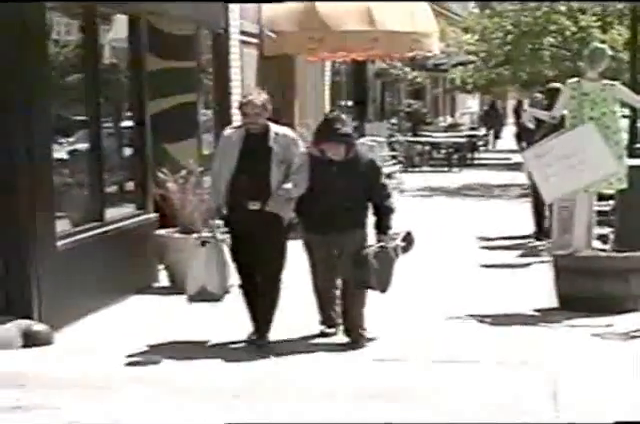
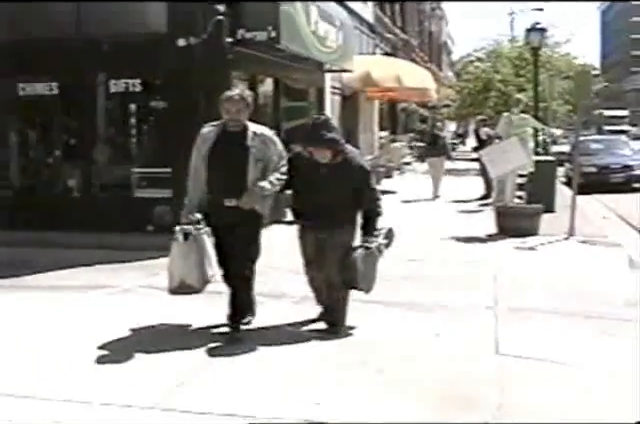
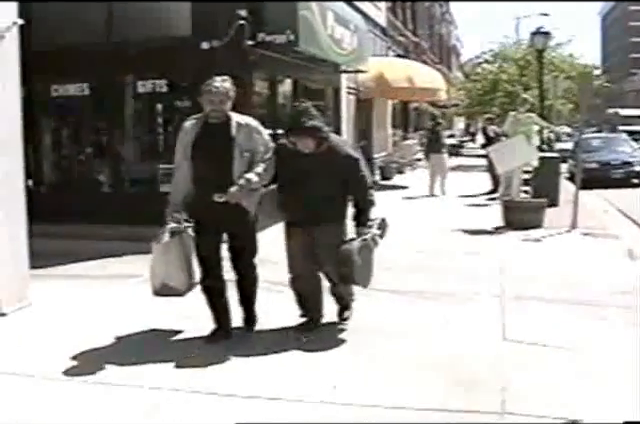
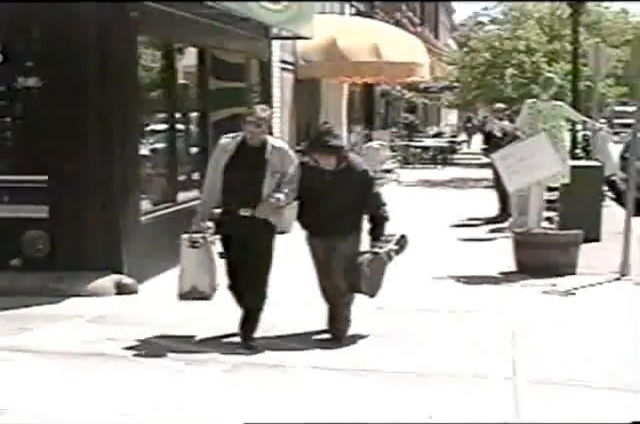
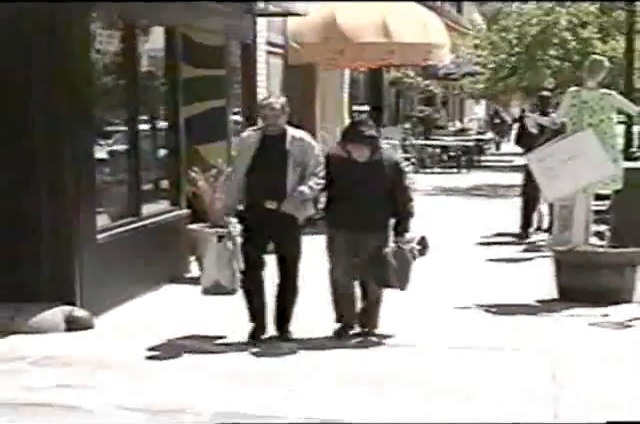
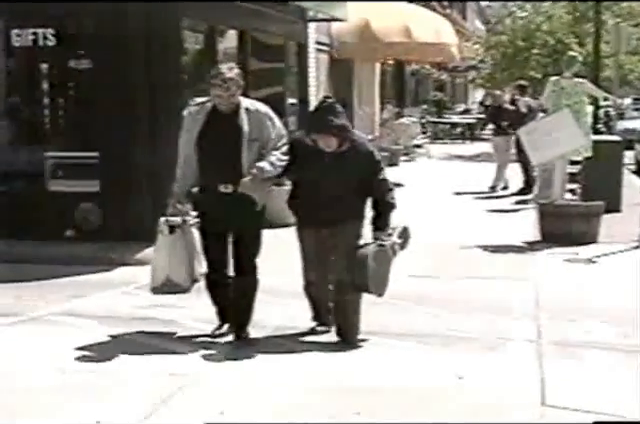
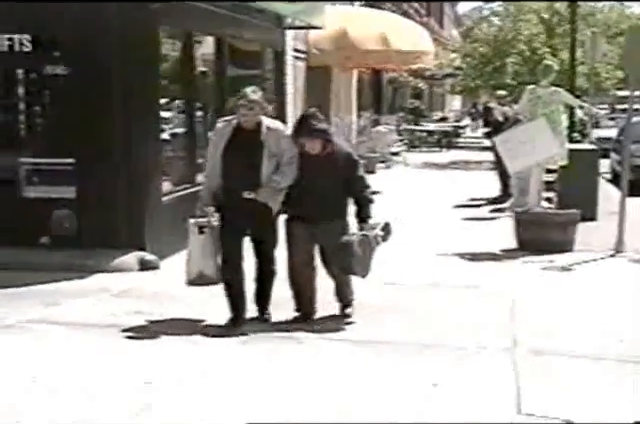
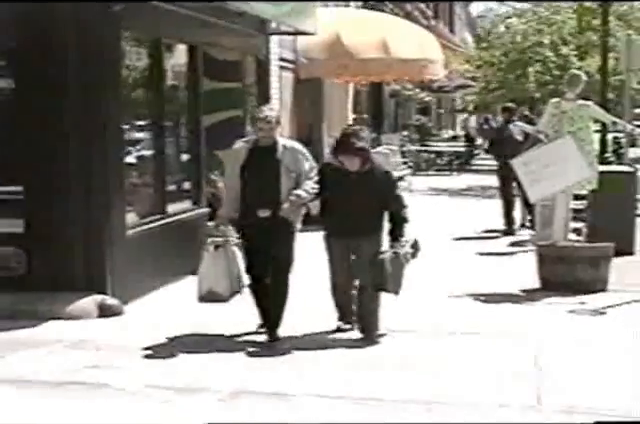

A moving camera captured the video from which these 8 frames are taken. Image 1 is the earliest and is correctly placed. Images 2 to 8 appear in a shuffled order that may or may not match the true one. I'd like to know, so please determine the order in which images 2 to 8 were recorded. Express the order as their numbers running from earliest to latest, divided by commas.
5, 8, 4, 7, 6, 2, 3
